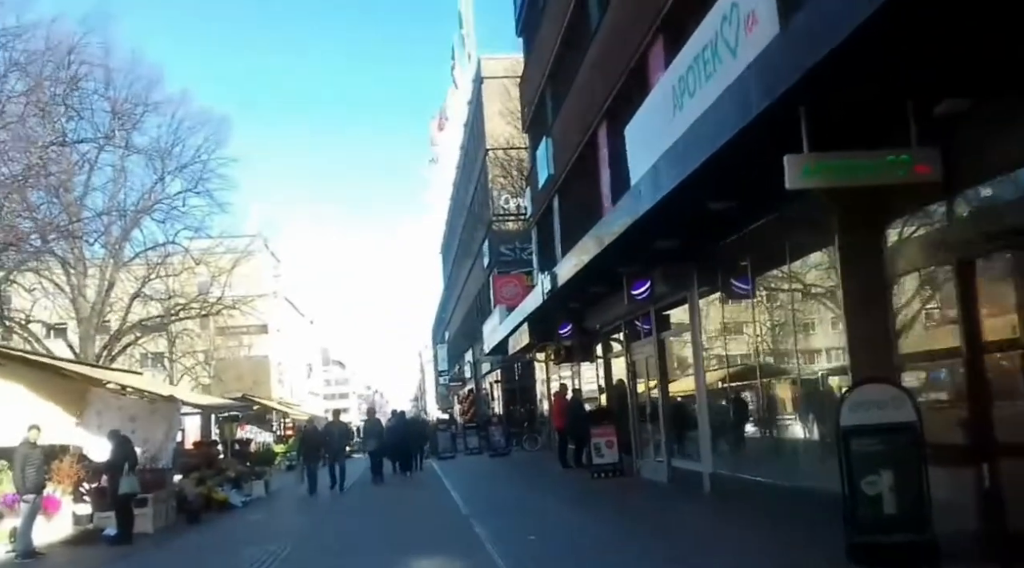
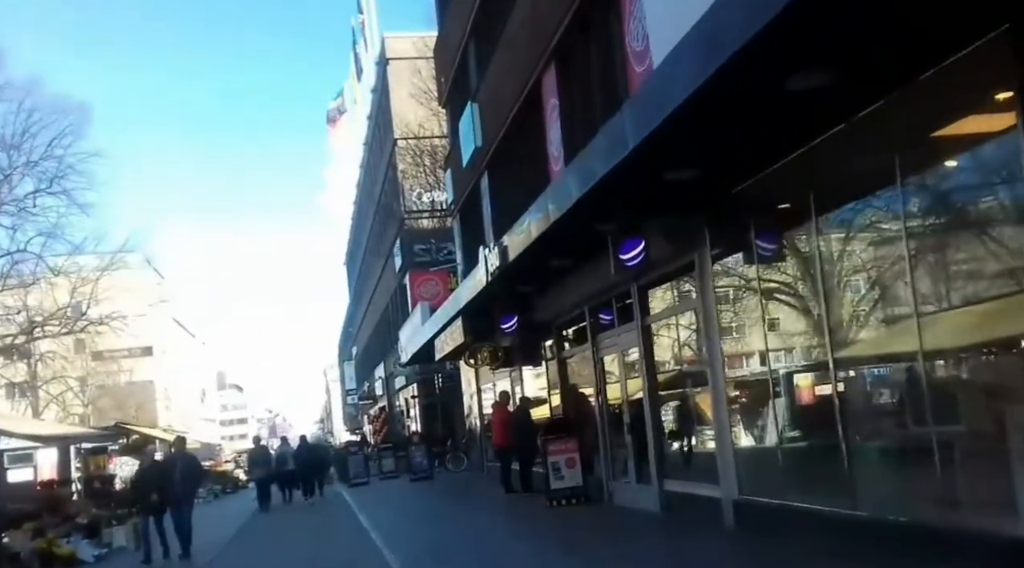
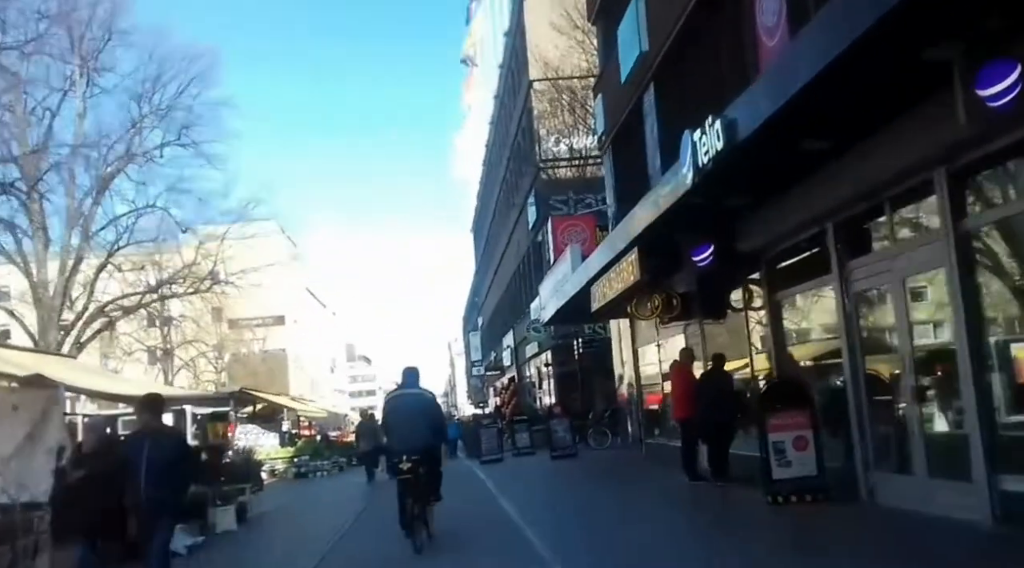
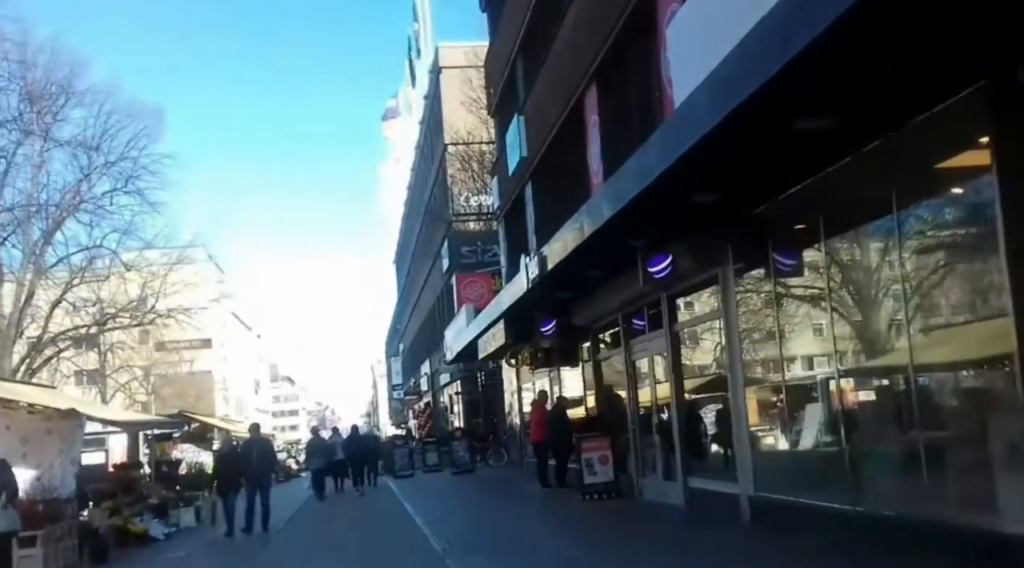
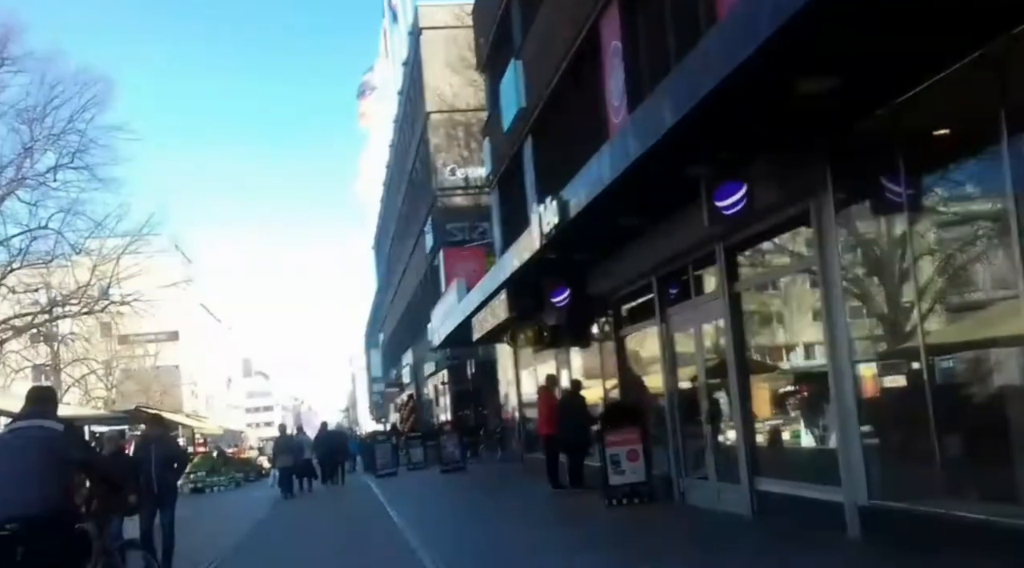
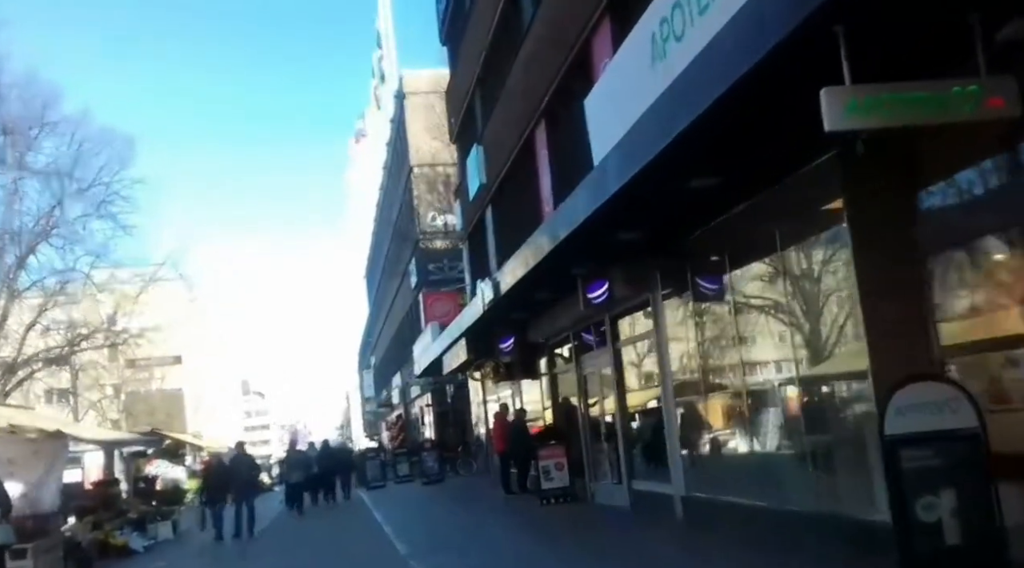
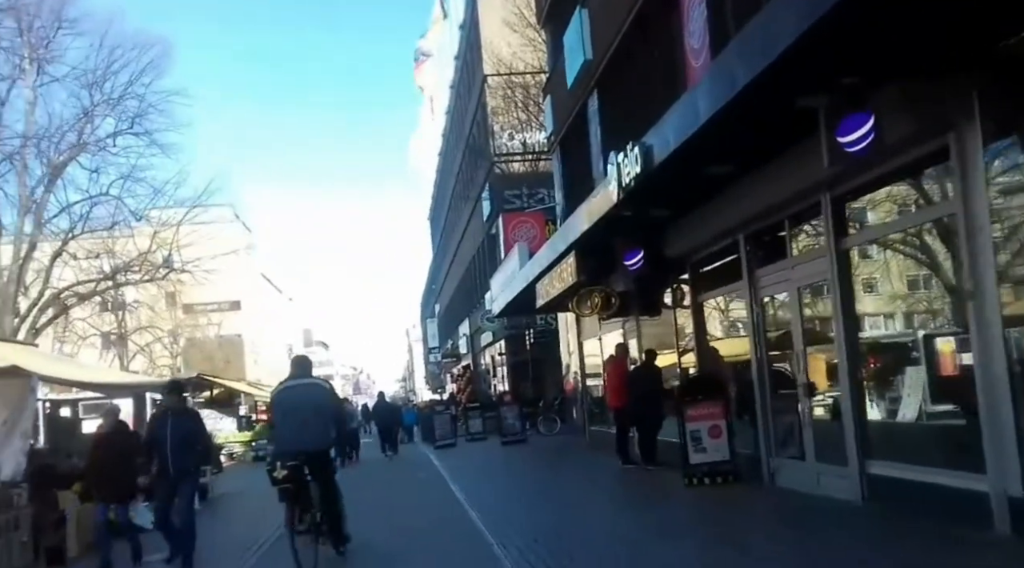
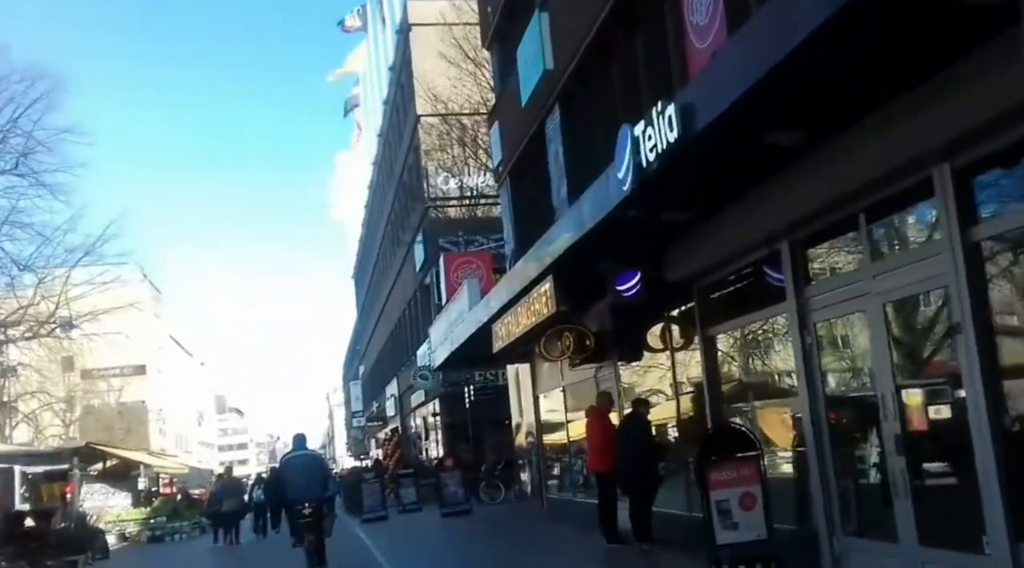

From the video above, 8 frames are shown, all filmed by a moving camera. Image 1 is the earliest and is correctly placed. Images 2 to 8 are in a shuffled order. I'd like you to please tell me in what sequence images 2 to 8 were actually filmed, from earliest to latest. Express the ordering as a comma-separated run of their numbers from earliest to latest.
6, 4, 2, 5, 7, 3, 8
